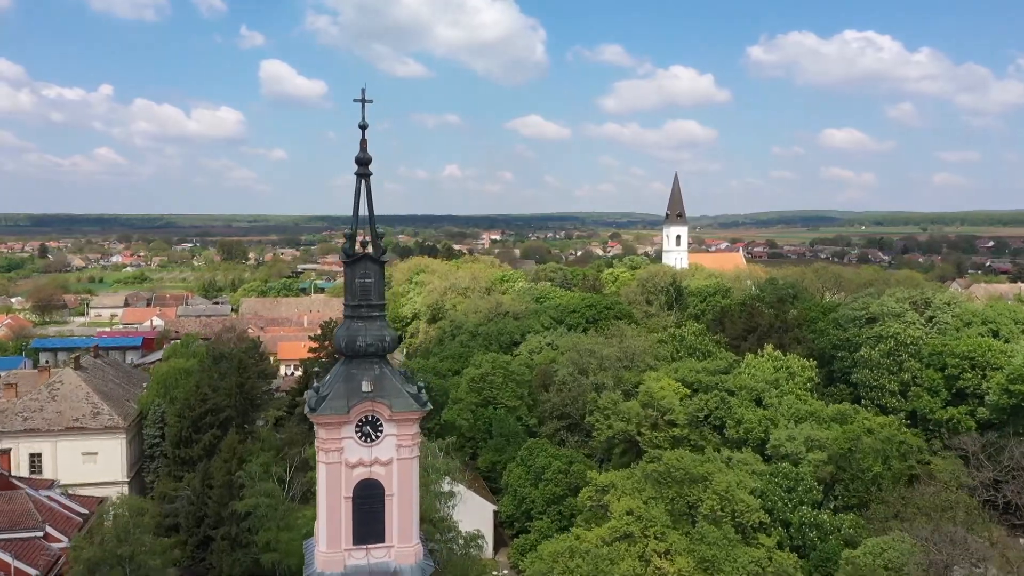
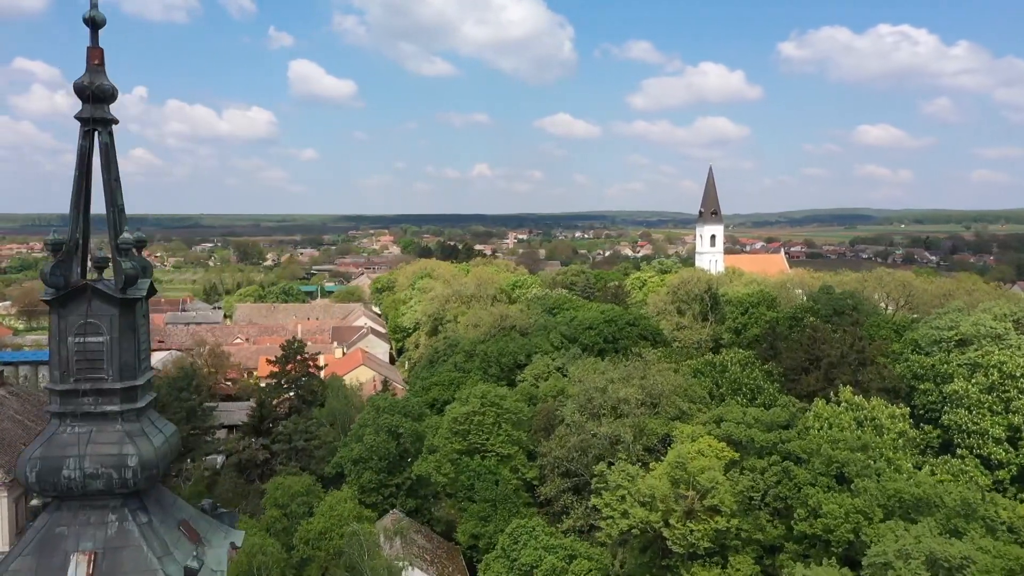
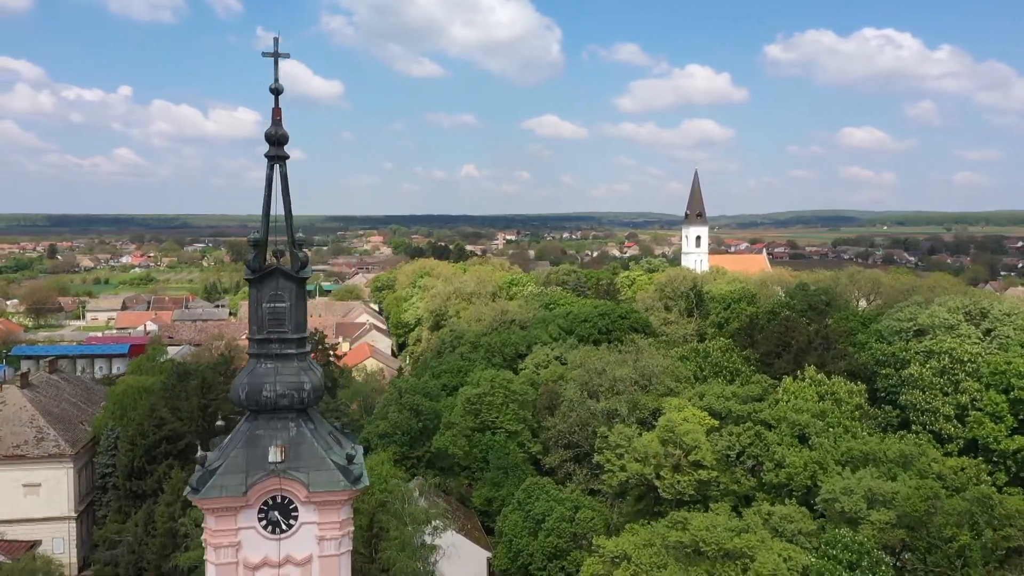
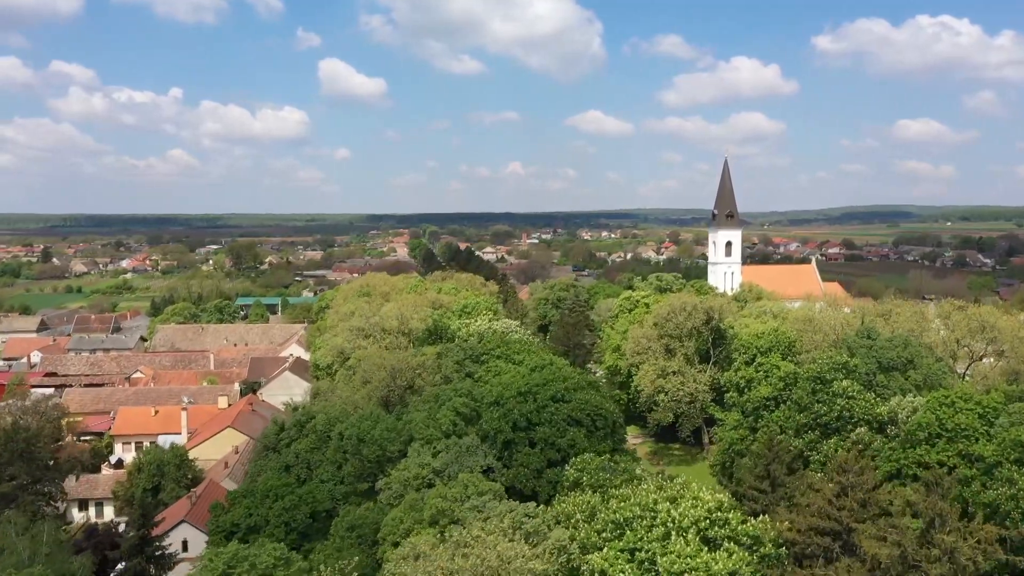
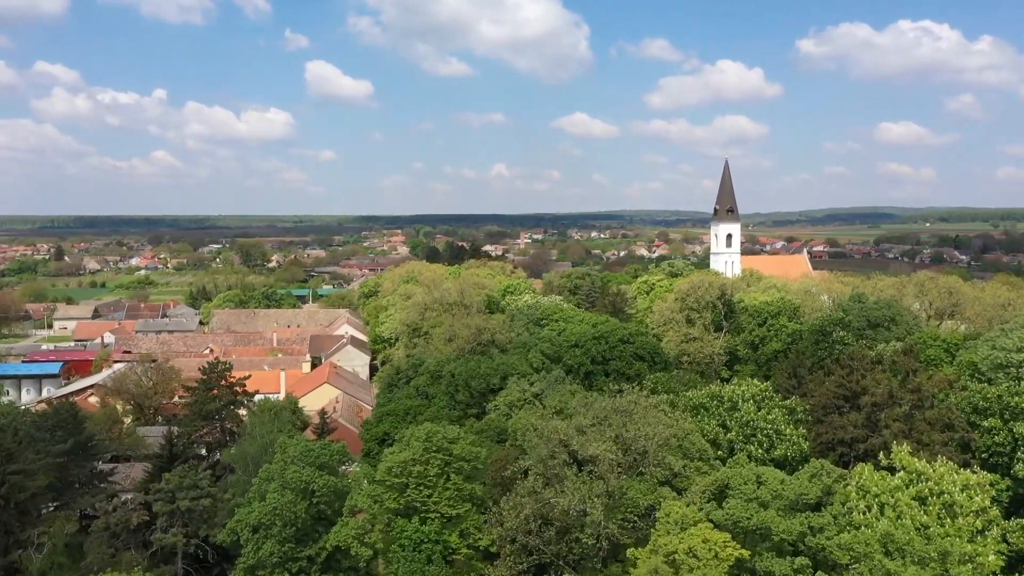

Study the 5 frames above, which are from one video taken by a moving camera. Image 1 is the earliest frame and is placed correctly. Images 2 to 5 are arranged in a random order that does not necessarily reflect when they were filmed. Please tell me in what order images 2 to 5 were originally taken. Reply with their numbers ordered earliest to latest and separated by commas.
3, 2, 5, 4
